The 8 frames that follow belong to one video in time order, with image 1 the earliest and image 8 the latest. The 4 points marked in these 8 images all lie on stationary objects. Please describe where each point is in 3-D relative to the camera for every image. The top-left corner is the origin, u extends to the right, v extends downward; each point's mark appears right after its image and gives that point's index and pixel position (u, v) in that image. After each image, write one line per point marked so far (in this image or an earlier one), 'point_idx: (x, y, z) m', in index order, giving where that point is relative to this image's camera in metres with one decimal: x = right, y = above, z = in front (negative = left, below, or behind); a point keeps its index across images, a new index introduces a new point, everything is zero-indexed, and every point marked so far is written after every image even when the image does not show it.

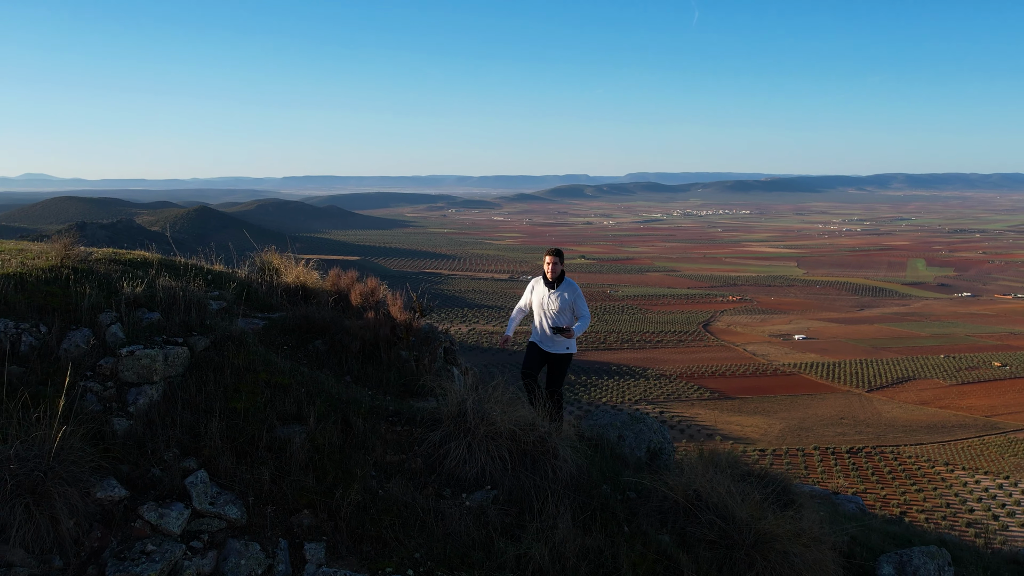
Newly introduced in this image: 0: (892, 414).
0: (+9.9, -3.3, +15.6) m
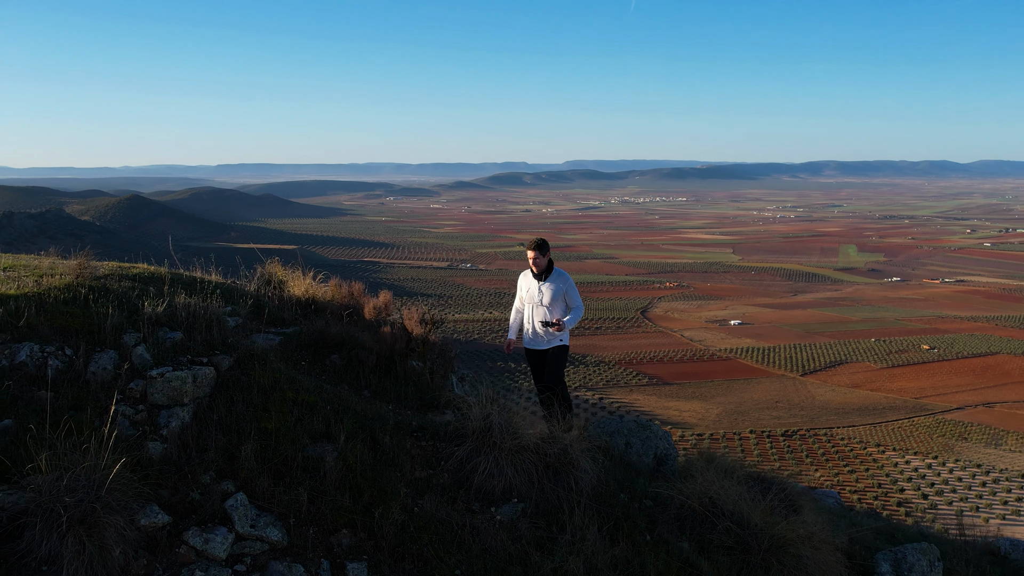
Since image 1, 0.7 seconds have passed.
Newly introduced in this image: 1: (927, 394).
0: (+8.7, -3.0, +16.7) m
1: (+12.0, -3.0, +17.2) m
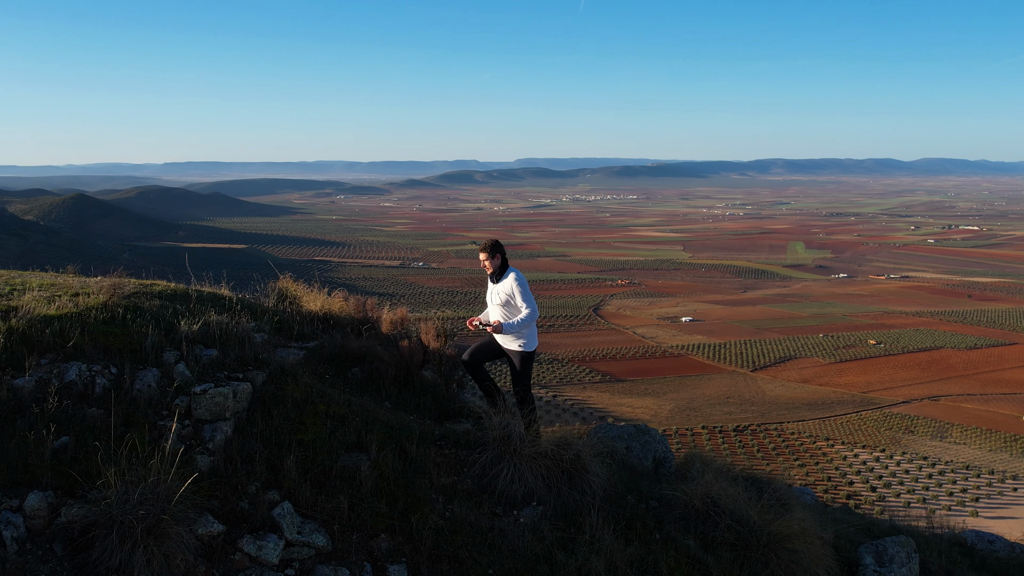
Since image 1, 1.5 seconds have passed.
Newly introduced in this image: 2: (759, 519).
0: (+7.8, -3.0, +17.6) m
1: (+11.0, -3.0, +18.4) m
2: (+1.5, -1.4, +3.7) m
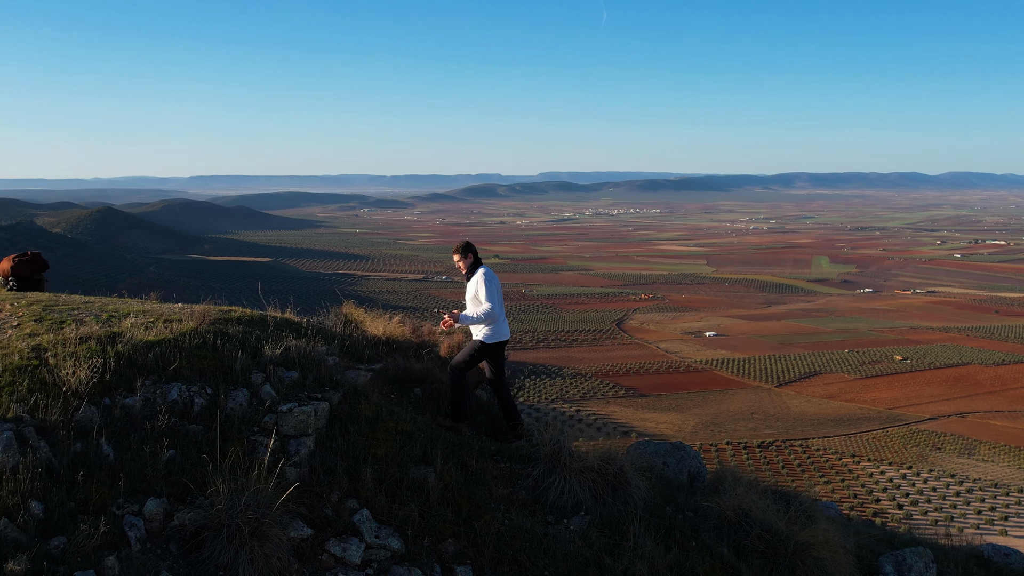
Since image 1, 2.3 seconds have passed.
0: (+8.6, -3.6, +17.6) m
1: (+11.8, -3.5, +18.3) m
2: (+1.9, -1.6, +4.0) m
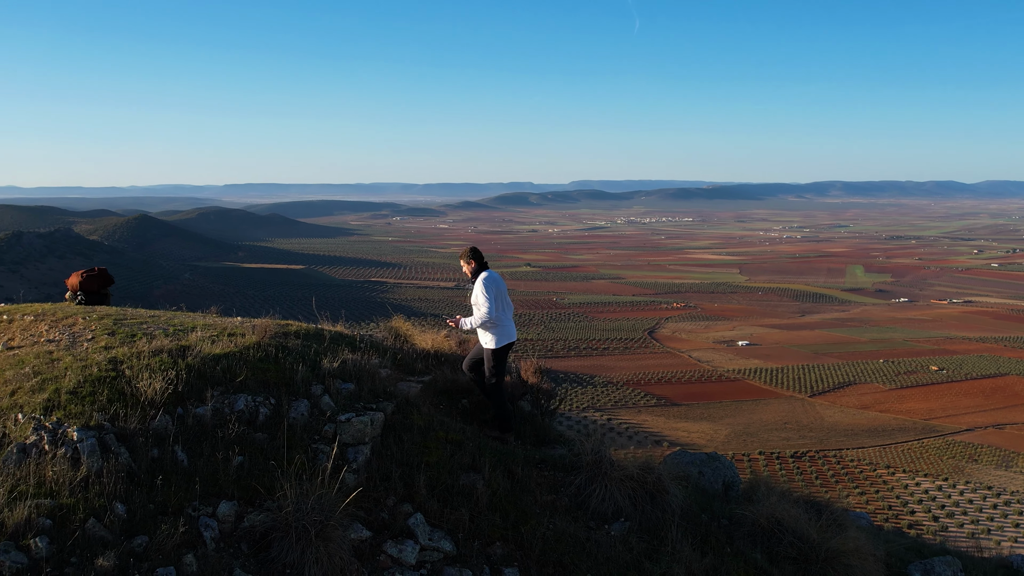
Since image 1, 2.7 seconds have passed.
0: (+9.6, -3.9, +17.4) m
1: (+12.8, -3.9, +17.9) m
2: (+2.2, -1.8, +4.2) m
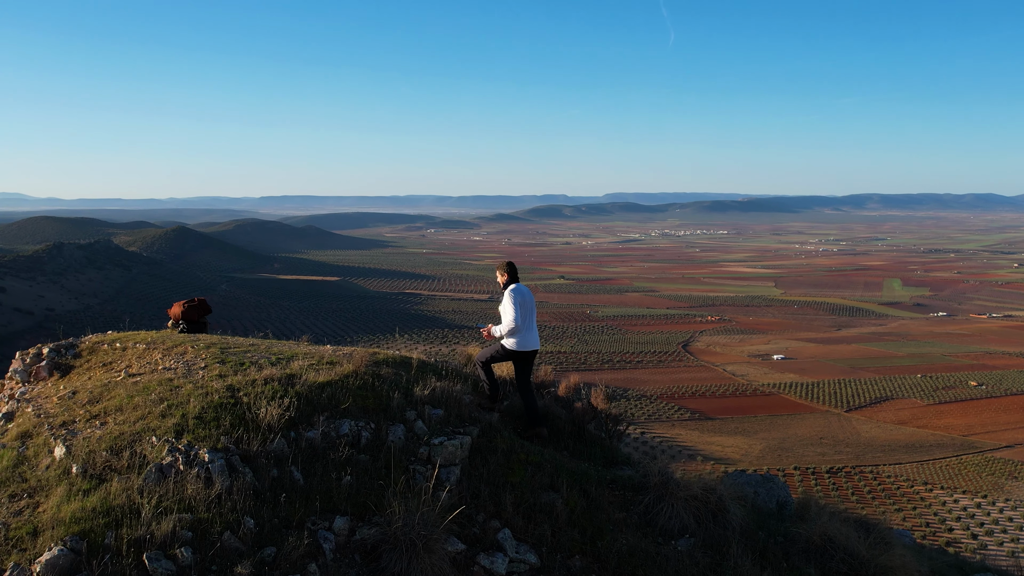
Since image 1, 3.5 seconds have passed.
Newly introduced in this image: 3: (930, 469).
0: (+10.8, -4.4, +17.4) m
1: (+14.1, -4.4, +17.7) m
2: (+2.8, -2.1, +4.5) m
3: (+10.2, -4.5, +14.2) m
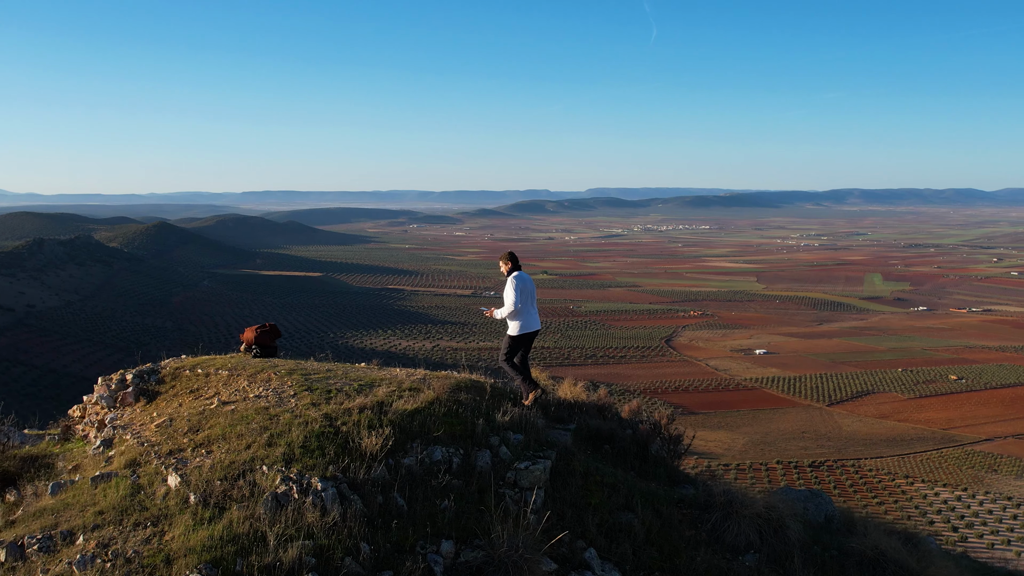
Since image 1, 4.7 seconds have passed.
0: (+10.2, -4.2, +17.5) m
1: (+13.5, -4.2, +17.9) m
2: (+2.5, -1.9, +4.5) m
3: (+9.7, -4.2, +14.3) m
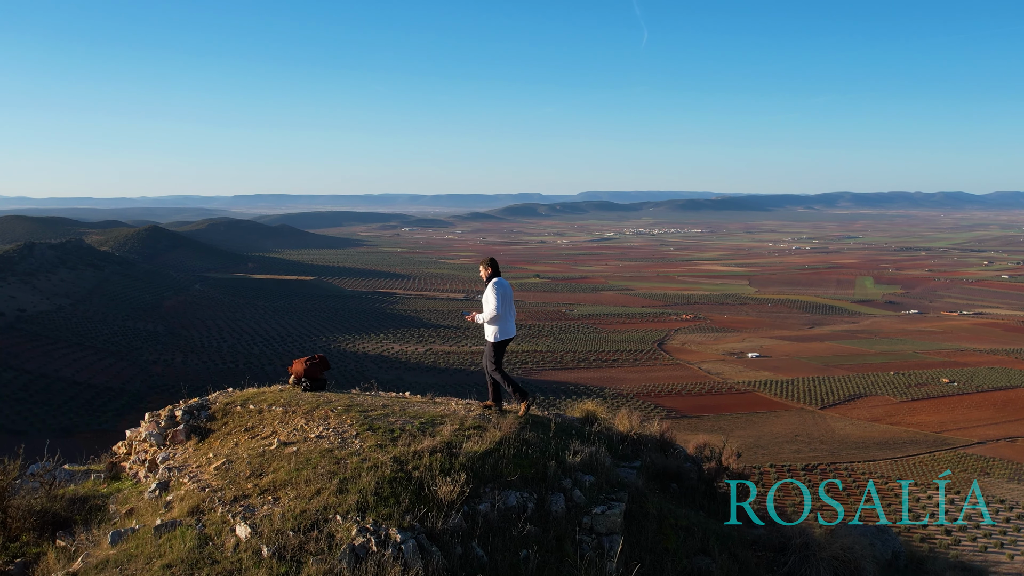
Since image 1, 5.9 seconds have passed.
0: (+9.9, -4.3, +17.4) m
1: (+13.2, -4.2, +17.9) m
2: (+2.3, -1.9, +4.3) m
3: (+9.5, -4.3, +14.2) m
